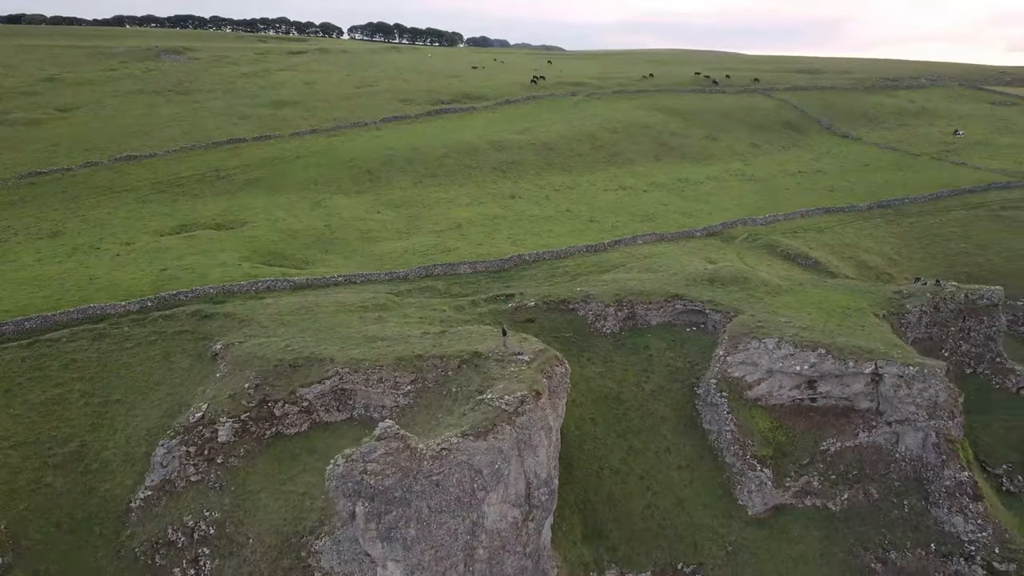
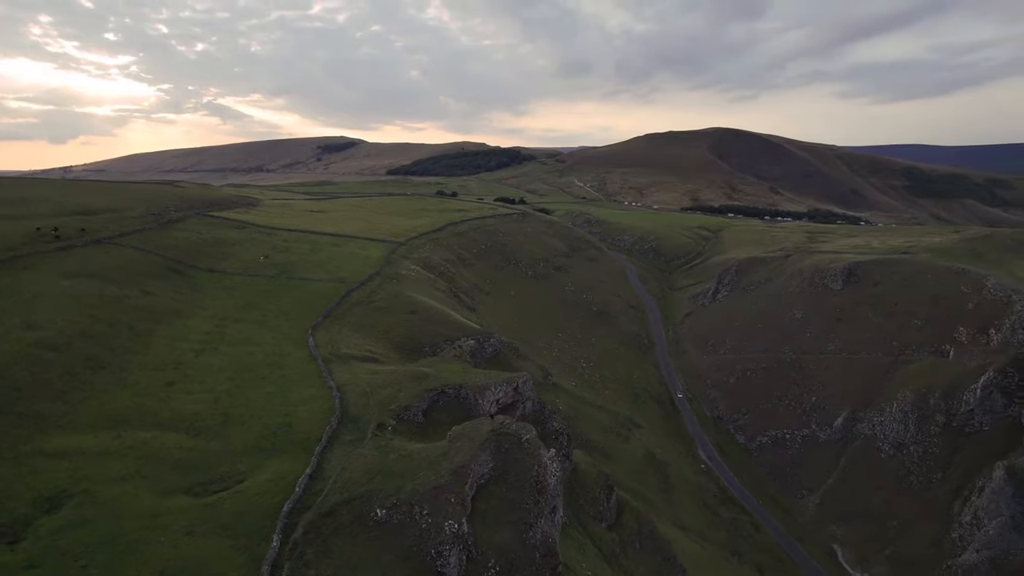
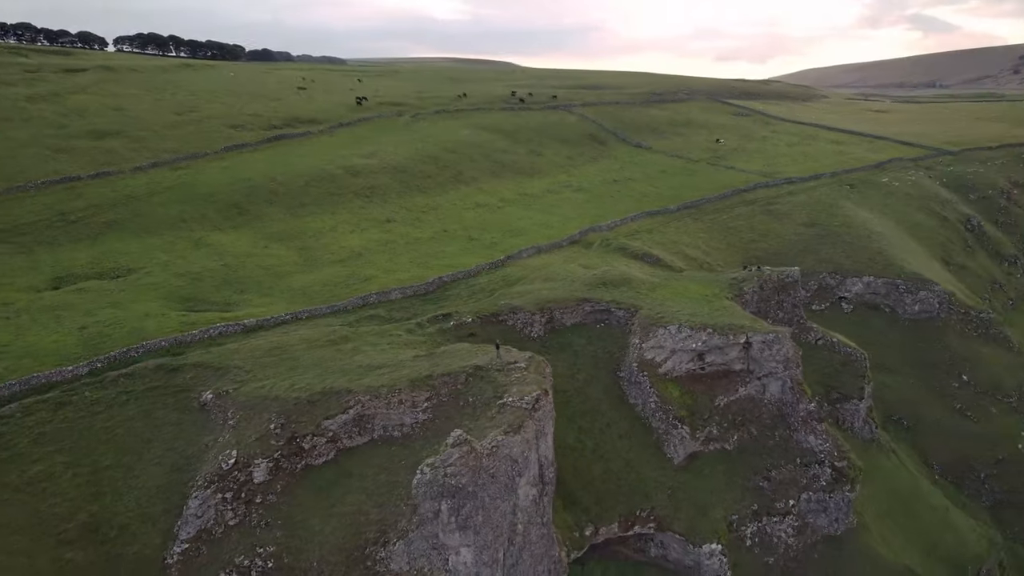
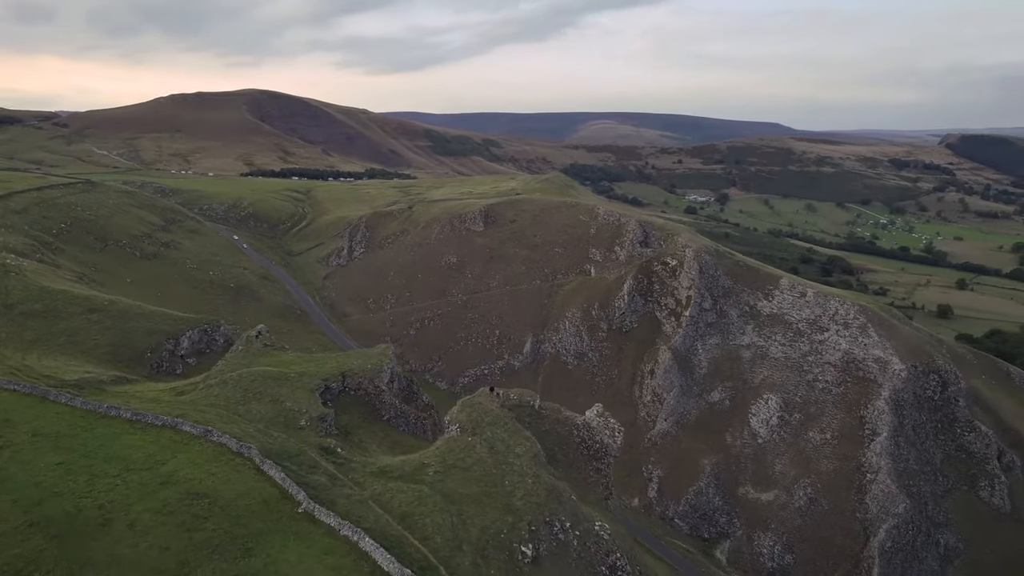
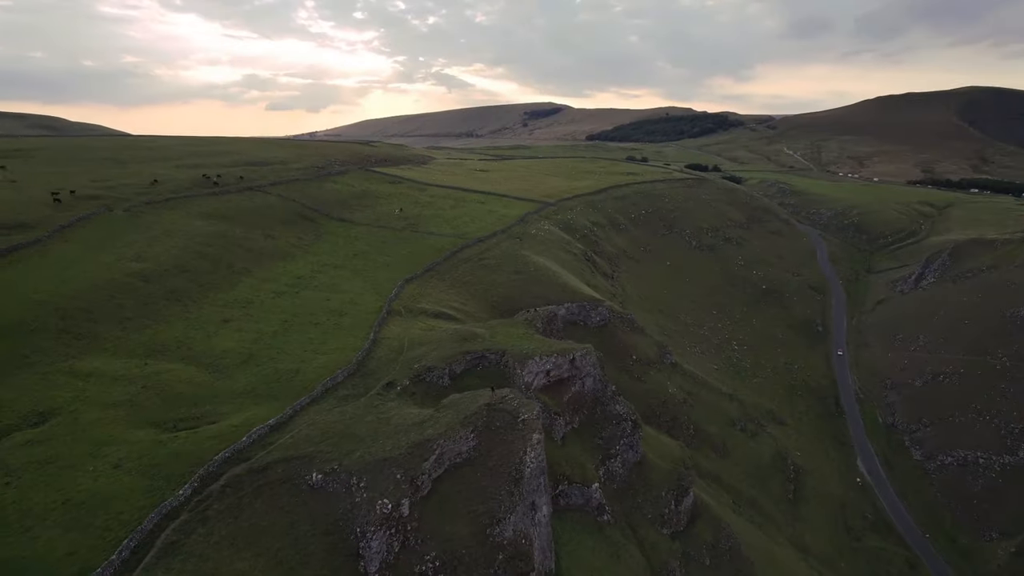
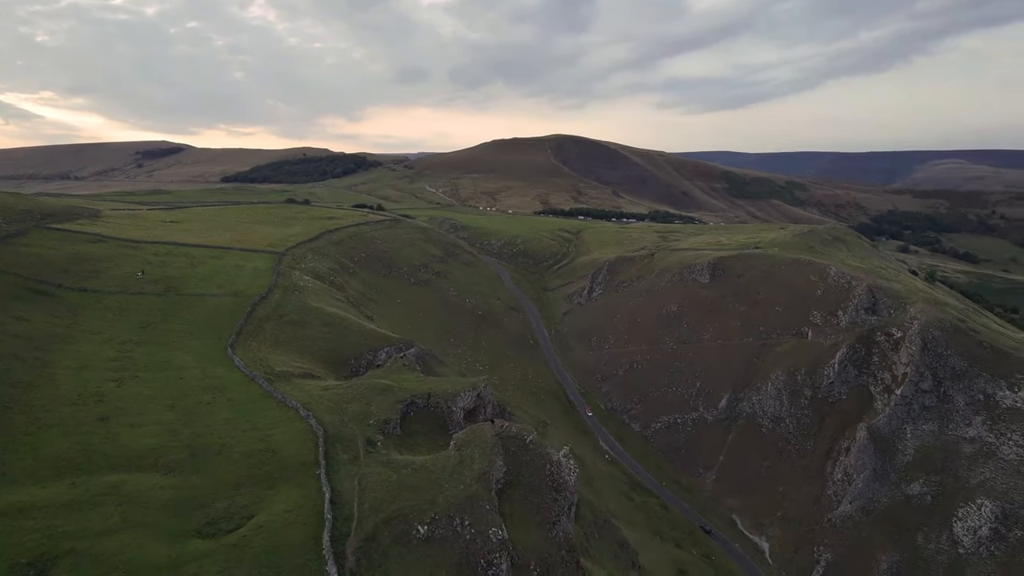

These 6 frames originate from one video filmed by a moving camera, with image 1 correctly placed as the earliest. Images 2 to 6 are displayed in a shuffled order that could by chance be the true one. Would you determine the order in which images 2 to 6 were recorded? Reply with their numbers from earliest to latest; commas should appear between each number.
3, 5, 2, 6, 4
